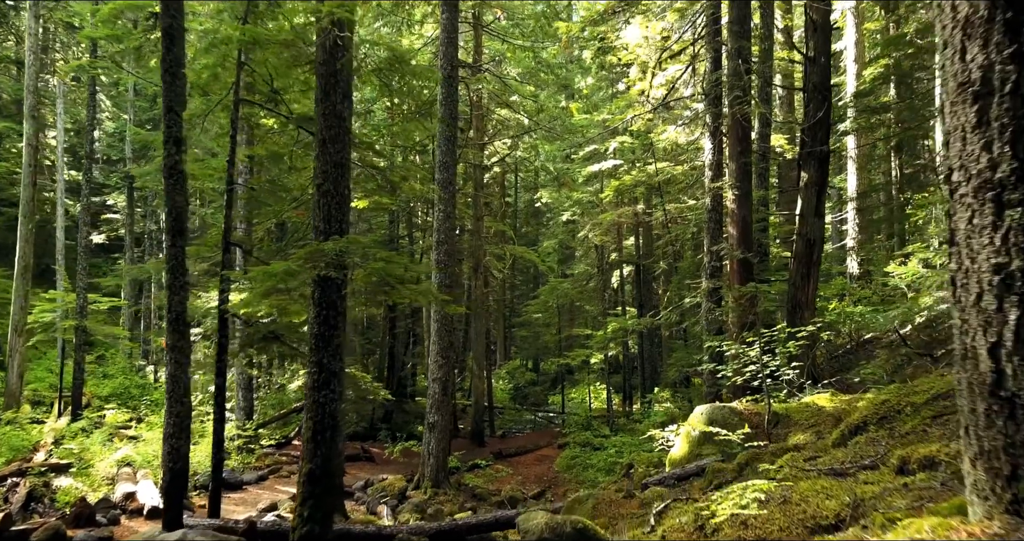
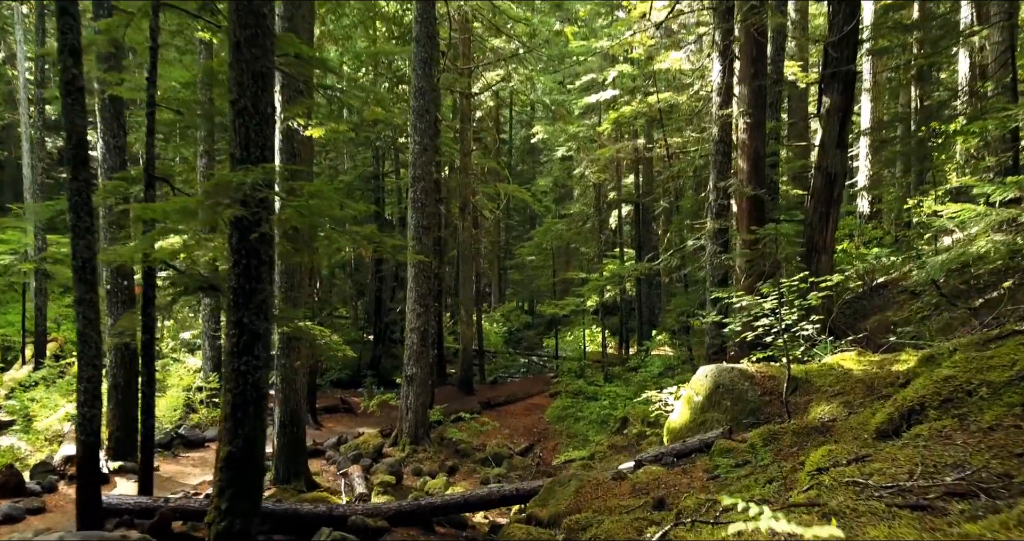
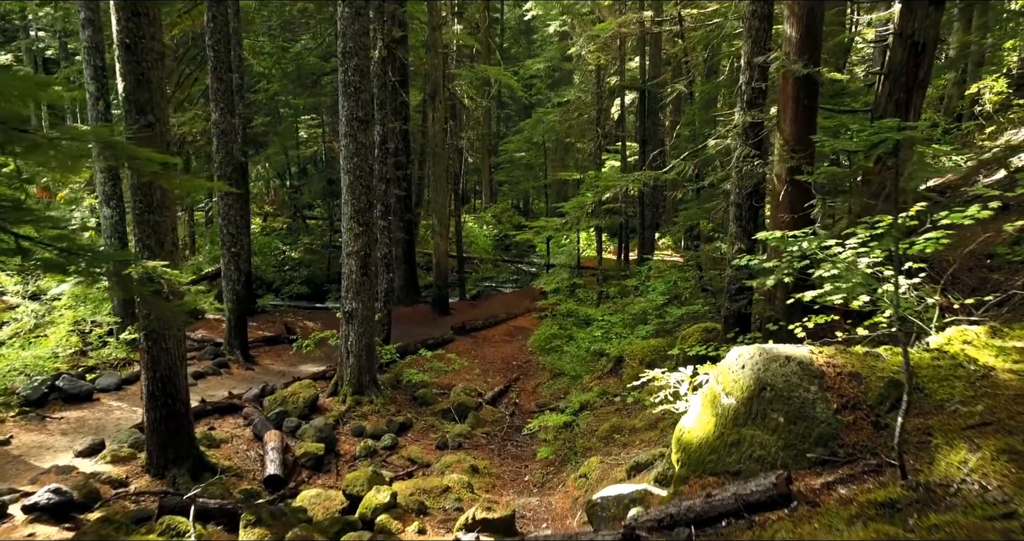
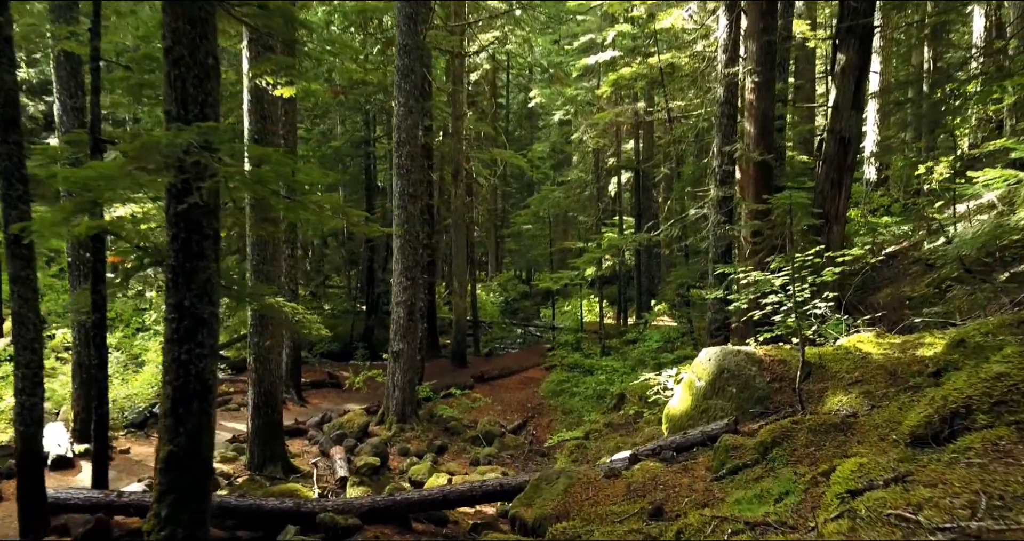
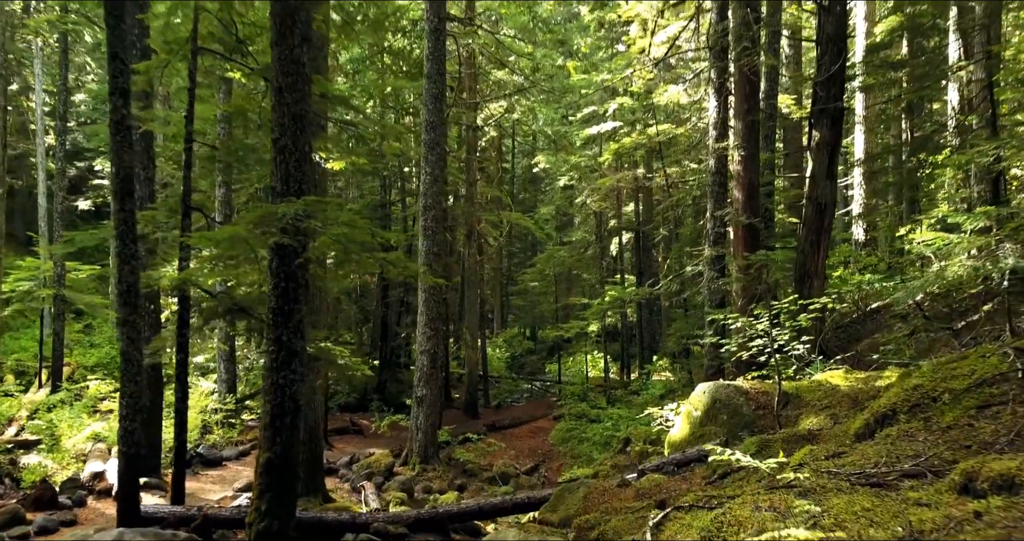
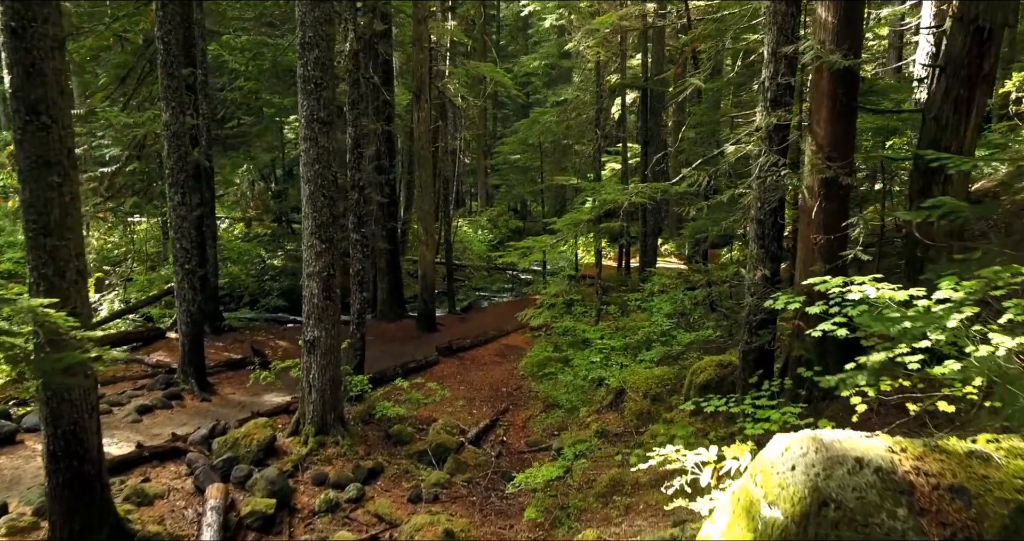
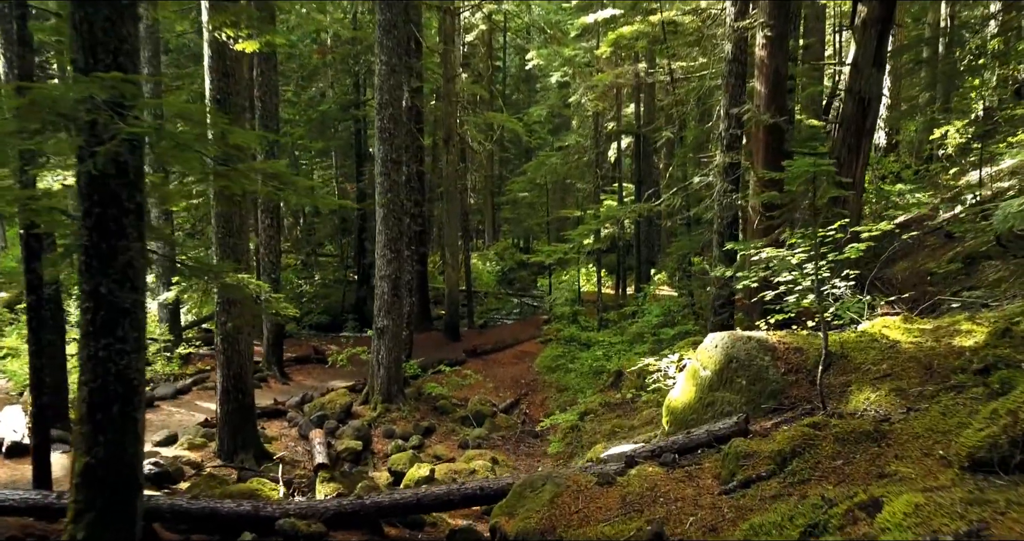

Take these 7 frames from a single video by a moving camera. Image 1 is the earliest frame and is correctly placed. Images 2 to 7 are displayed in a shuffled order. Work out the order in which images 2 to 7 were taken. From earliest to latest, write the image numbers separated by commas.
5, 2, 4, 7, 3, 6
